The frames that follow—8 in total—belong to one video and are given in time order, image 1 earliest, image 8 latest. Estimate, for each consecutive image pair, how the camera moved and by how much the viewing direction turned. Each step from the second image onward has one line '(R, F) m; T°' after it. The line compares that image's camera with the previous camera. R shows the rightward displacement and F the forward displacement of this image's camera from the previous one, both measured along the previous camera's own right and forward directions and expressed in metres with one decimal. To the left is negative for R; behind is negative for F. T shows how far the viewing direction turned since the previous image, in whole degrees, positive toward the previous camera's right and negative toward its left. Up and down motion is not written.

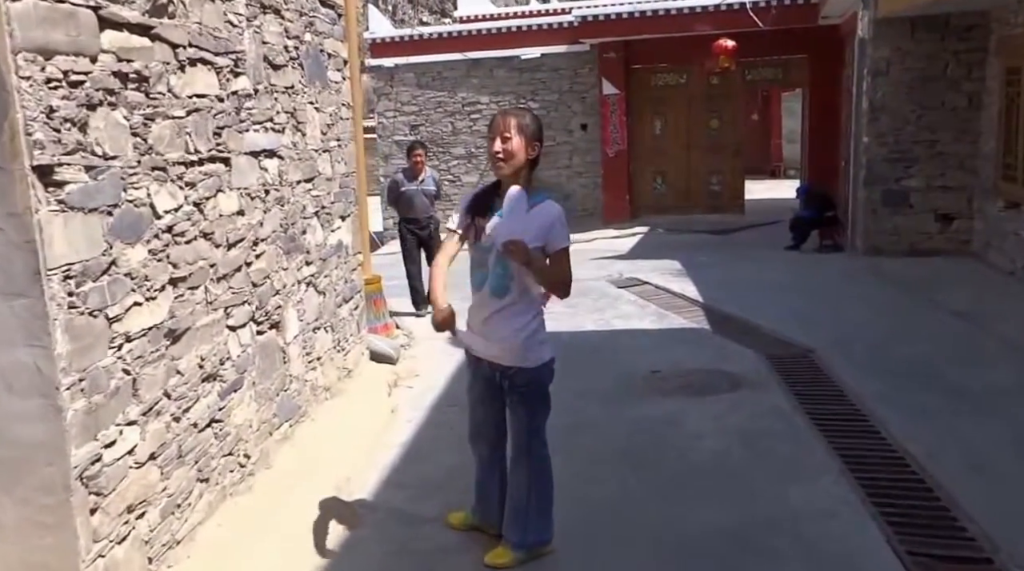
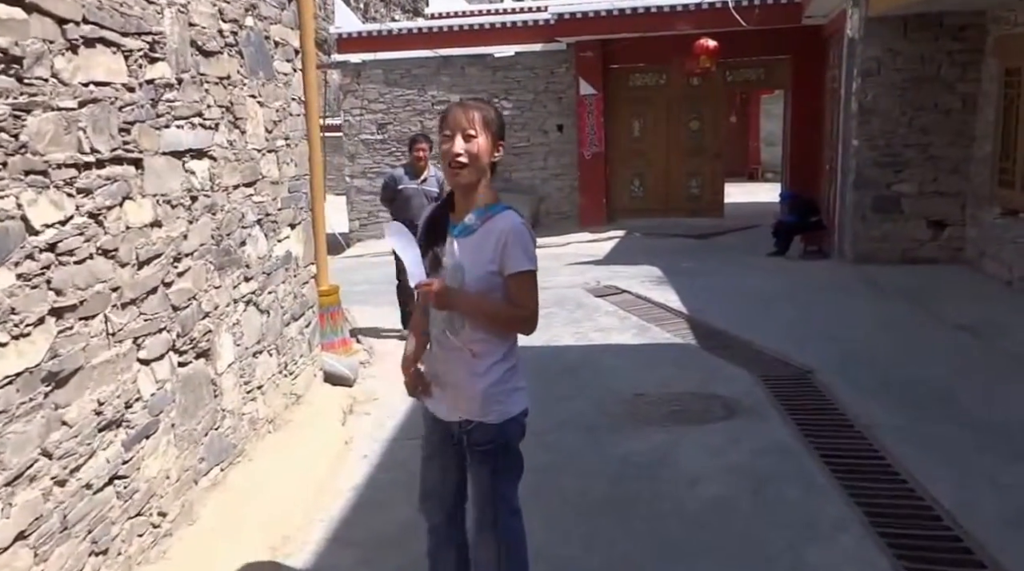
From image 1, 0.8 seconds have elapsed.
(0.0, +0.5) m; +2°
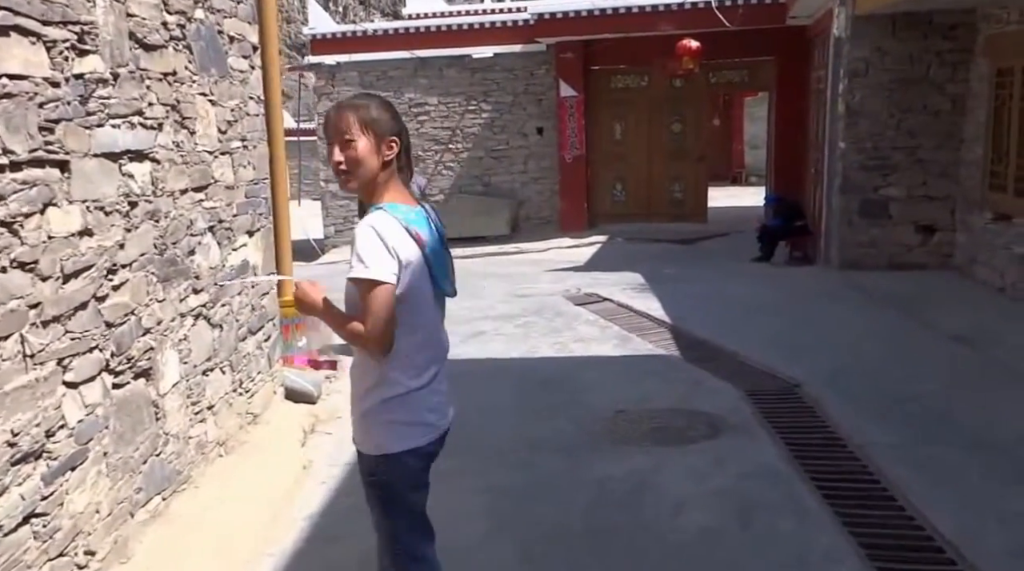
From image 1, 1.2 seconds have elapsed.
(+0.1, +0.2) m; +1°
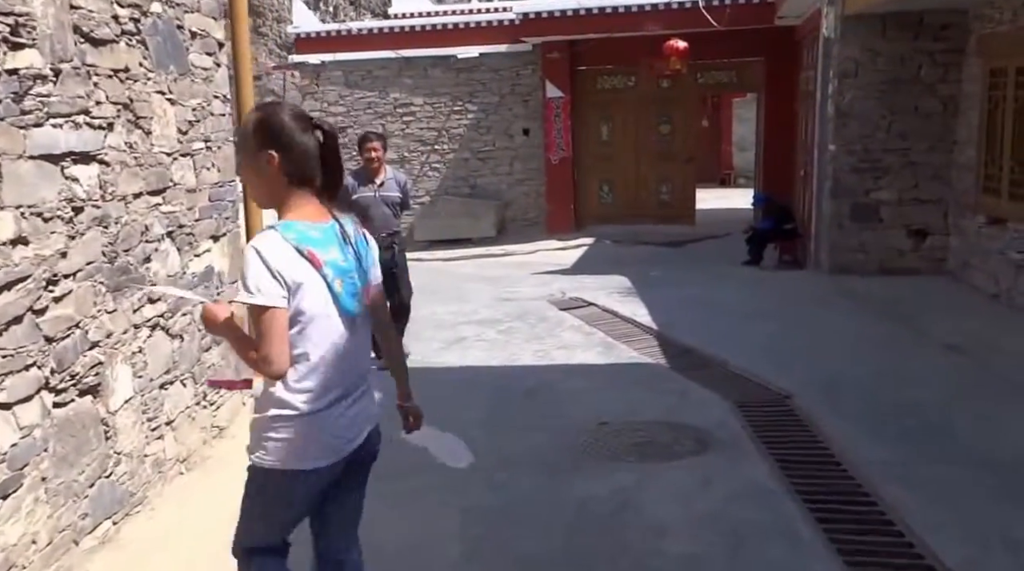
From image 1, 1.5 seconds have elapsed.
(+0.1, +0.2) m; +1°
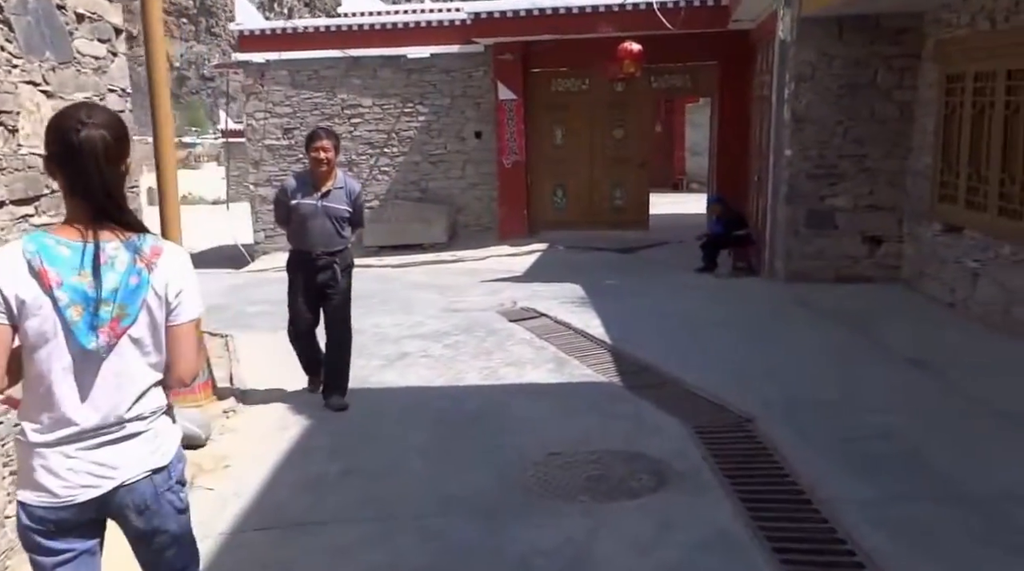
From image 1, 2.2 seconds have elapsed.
(+0.1, +0.3) m; +3°
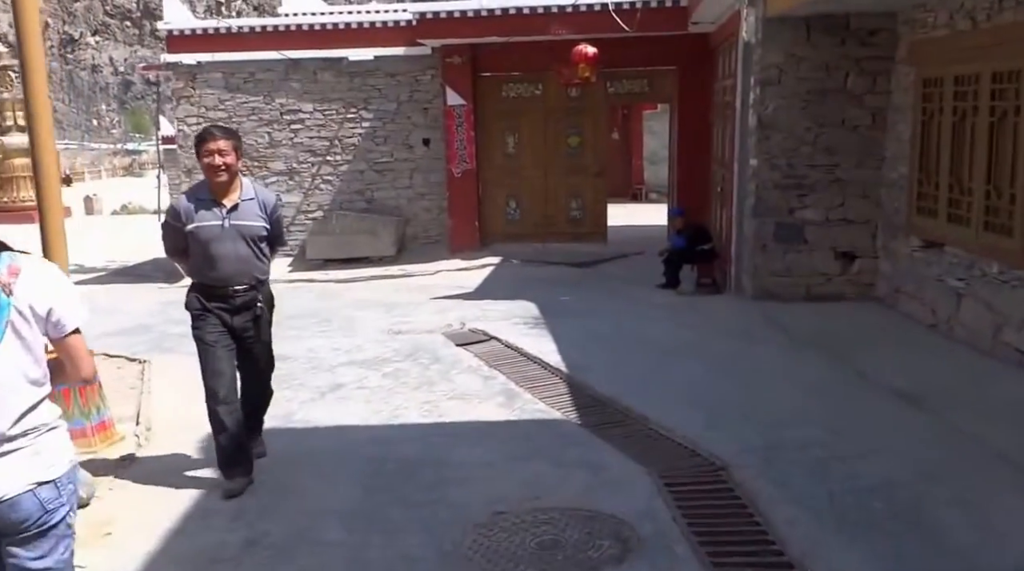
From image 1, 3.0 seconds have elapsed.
(+0.1, +0.6) m; +3°
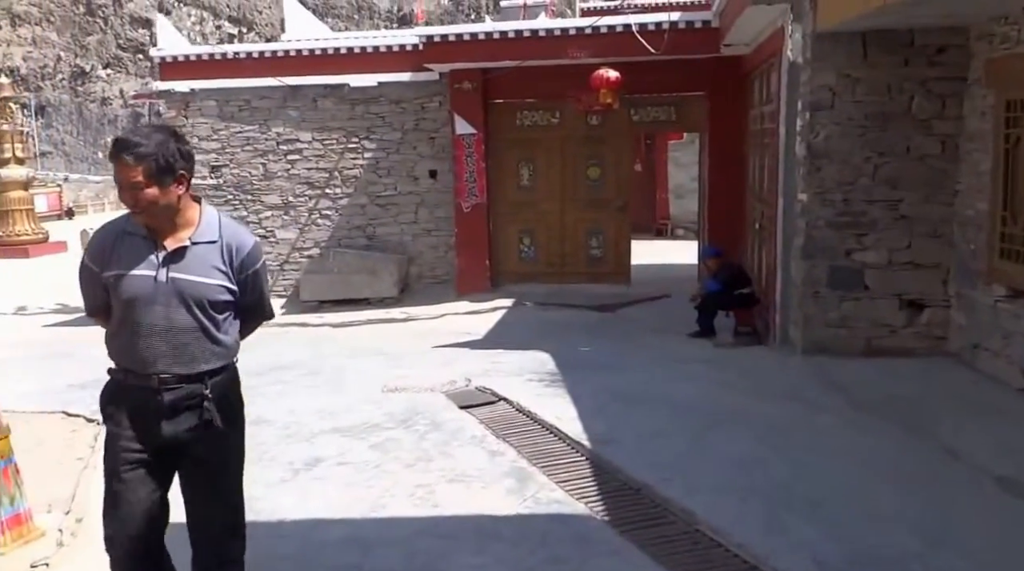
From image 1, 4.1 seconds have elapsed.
(0.0, +0.9) m; -1°
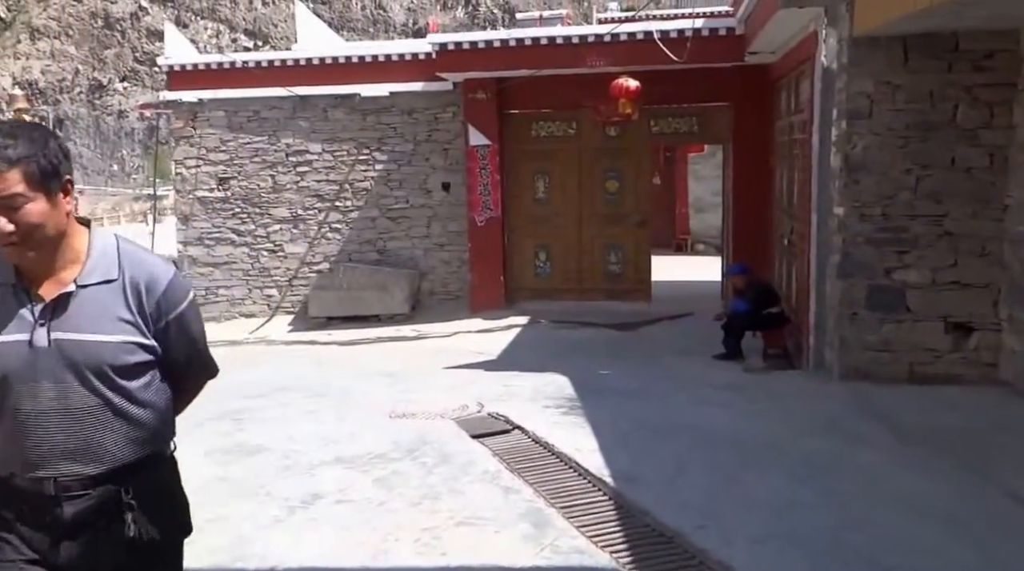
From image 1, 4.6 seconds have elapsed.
(0.0, +0.4) m; -1°
